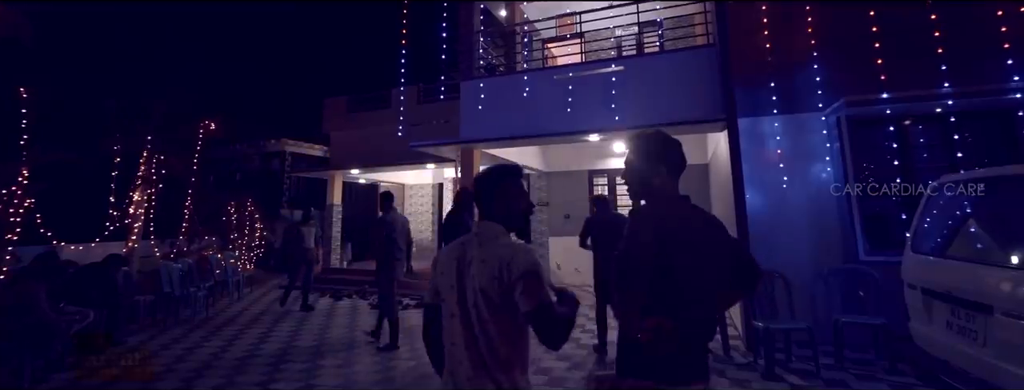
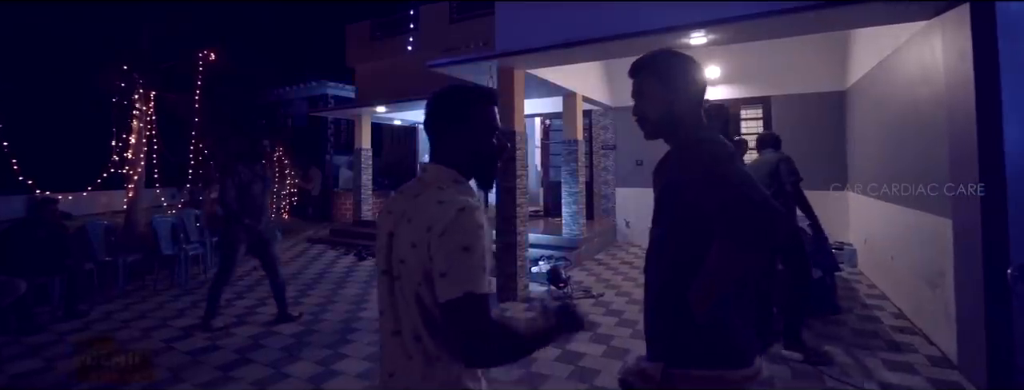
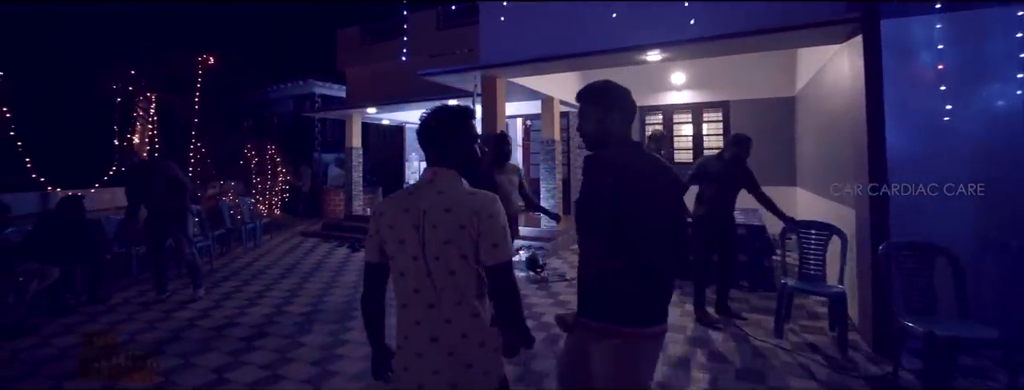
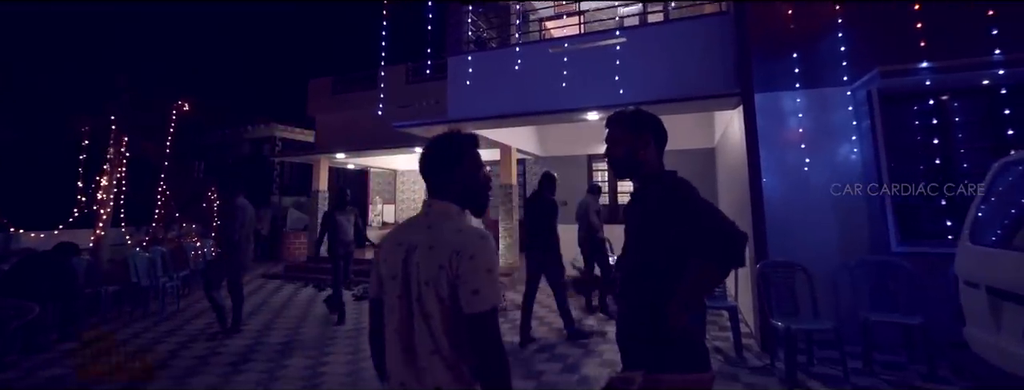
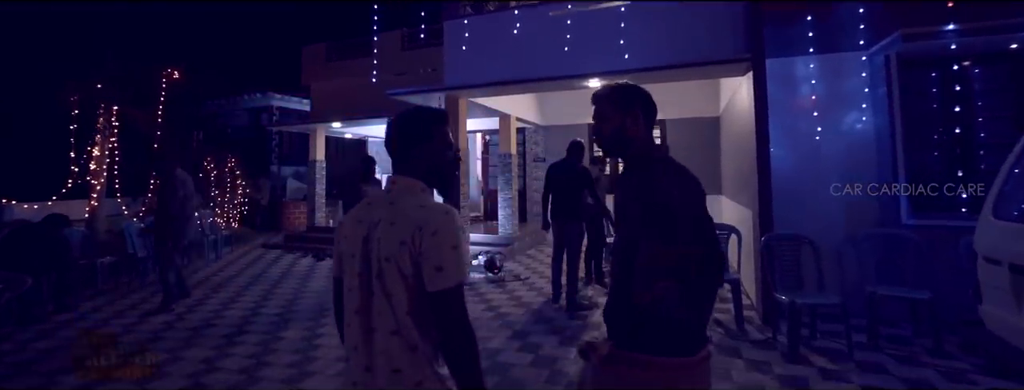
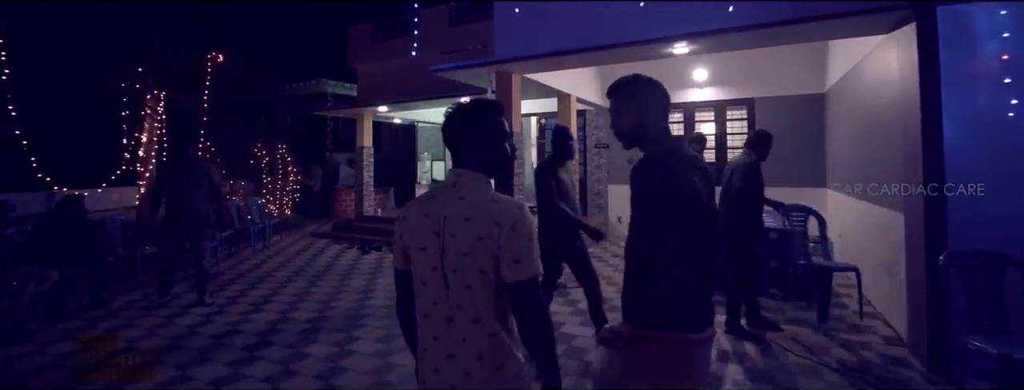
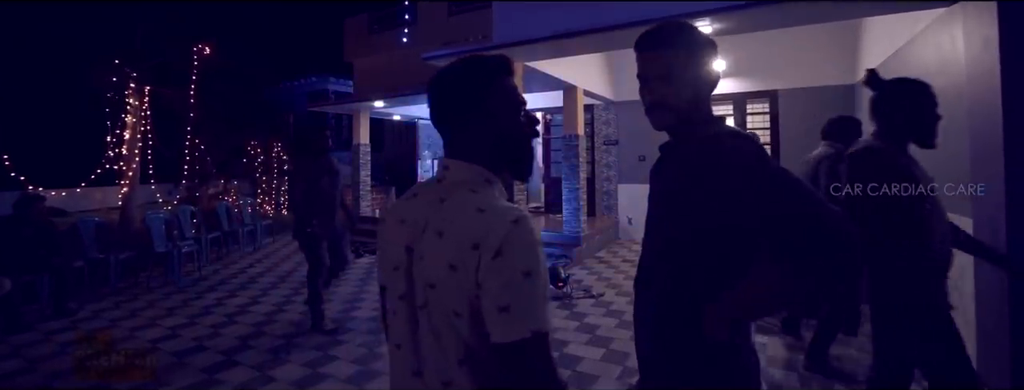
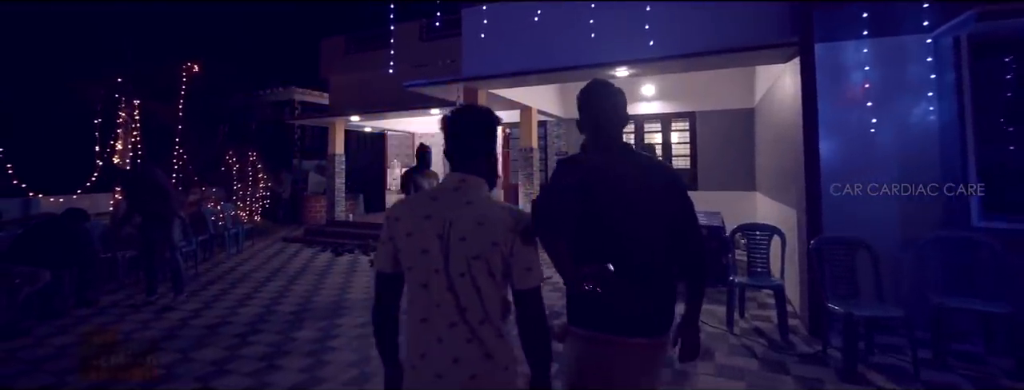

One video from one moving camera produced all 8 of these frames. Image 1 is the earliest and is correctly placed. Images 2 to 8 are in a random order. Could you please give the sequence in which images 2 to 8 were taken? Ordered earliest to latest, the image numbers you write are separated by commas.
4, 5, 8, 3, 6, 2, 7
